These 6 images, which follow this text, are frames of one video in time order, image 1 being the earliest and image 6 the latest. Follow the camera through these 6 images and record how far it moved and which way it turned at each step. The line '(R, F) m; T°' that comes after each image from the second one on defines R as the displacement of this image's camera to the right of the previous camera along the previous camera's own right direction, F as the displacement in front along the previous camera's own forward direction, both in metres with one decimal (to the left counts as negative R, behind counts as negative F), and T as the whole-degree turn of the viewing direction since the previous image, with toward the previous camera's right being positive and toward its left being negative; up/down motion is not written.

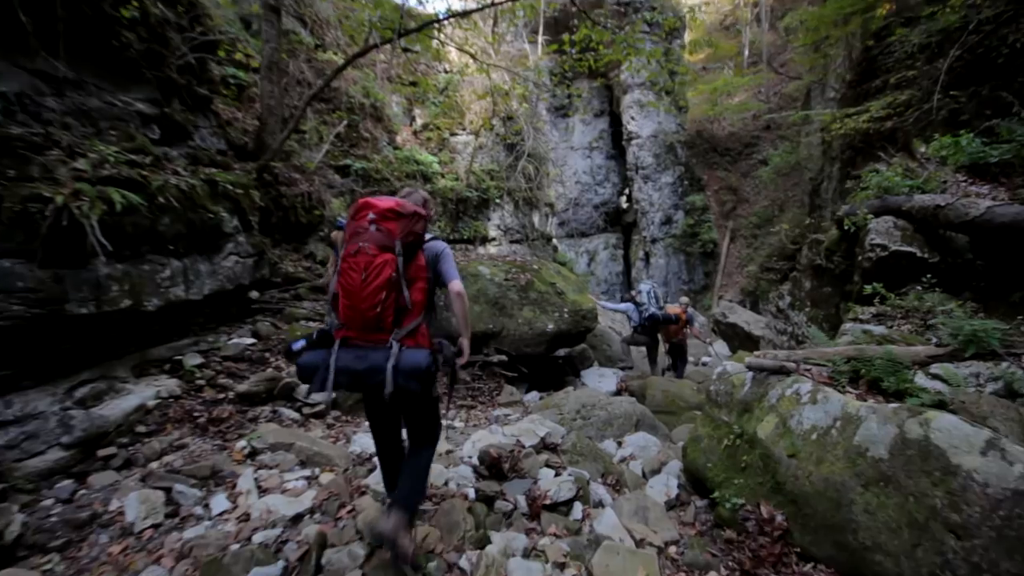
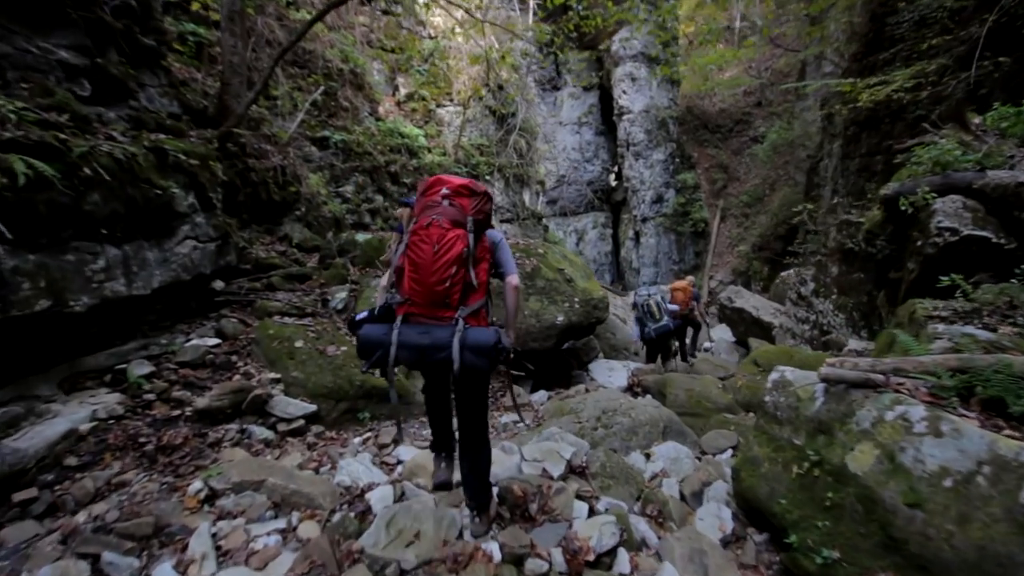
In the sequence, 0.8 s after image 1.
(-0.3, +0.9) m; +2°
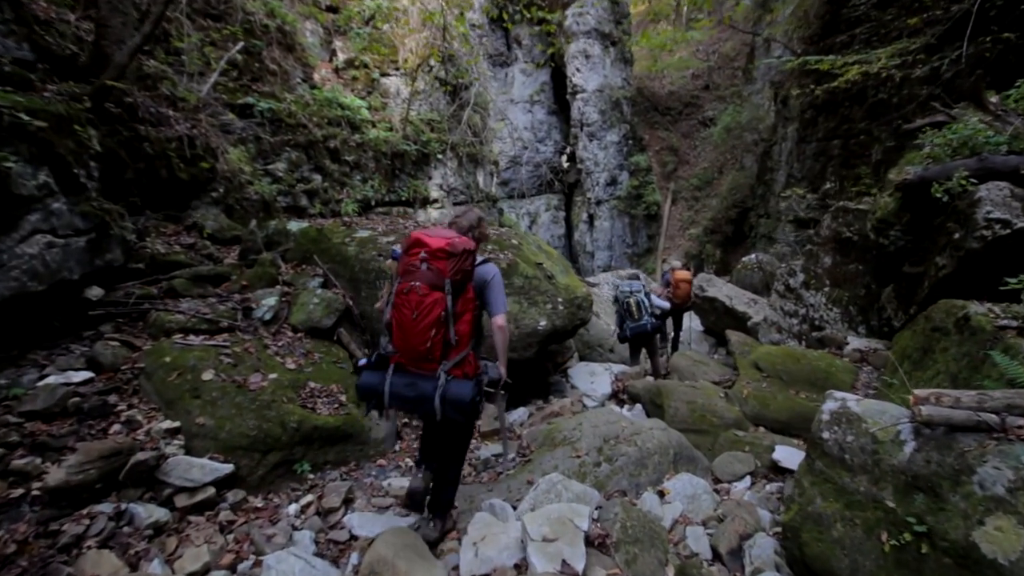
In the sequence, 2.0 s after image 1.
(-0.3, +1.1) m; +6°
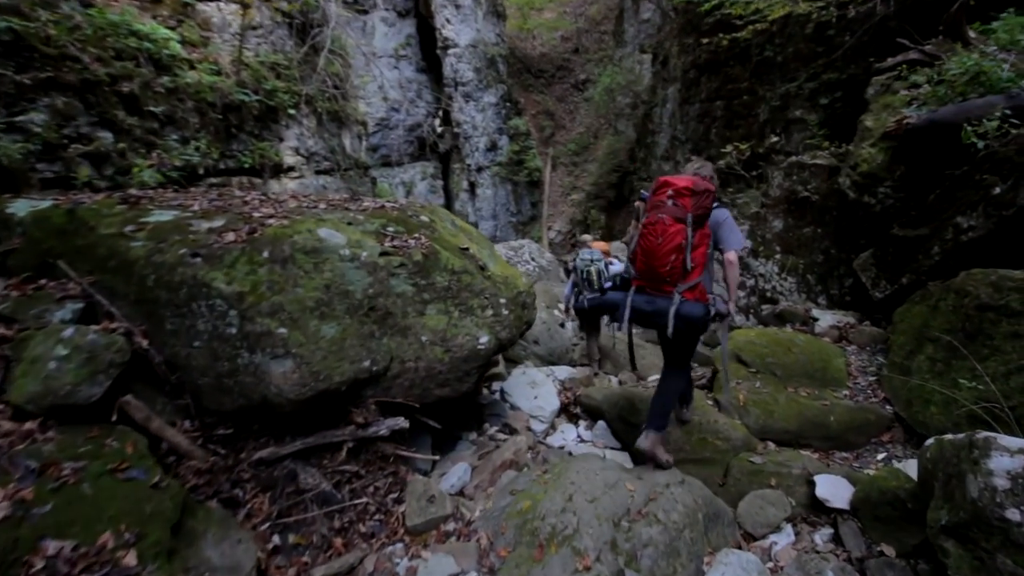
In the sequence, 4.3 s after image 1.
(-0.3, +1.9) m; +15°
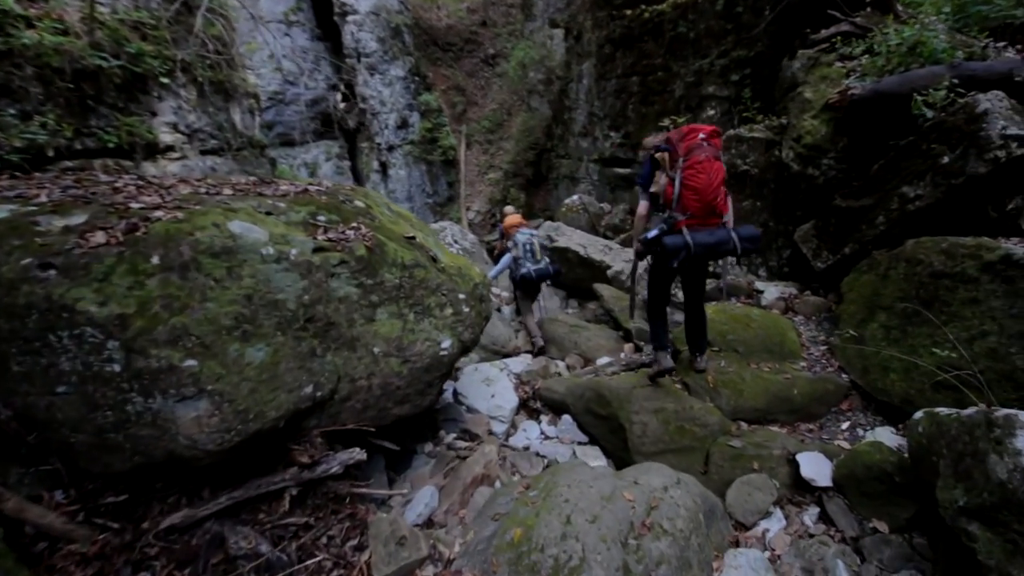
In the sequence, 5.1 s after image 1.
(-0.3, +0.5) m; +10°
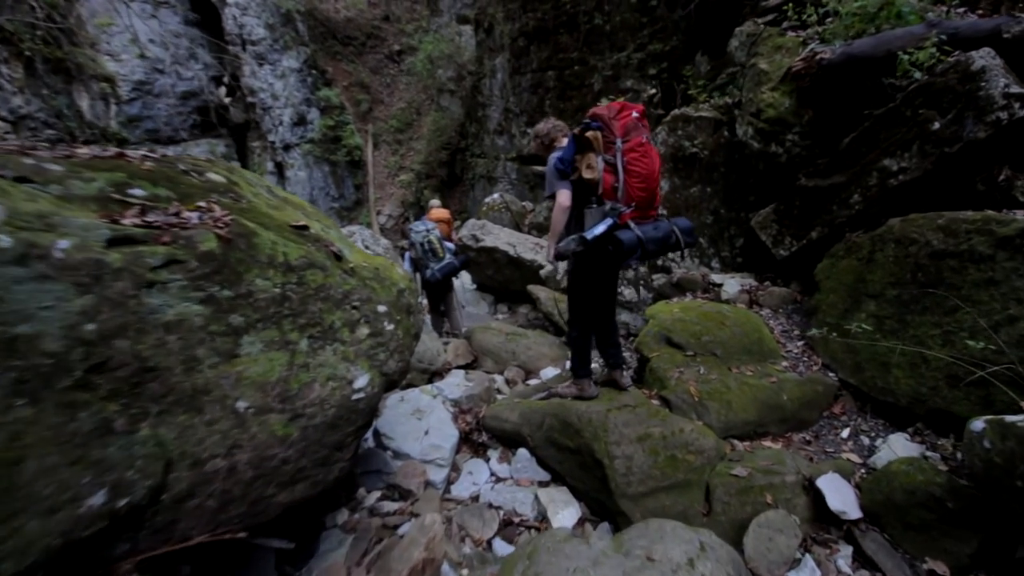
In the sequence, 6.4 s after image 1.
(-0.1, +1.0) m; +10°
